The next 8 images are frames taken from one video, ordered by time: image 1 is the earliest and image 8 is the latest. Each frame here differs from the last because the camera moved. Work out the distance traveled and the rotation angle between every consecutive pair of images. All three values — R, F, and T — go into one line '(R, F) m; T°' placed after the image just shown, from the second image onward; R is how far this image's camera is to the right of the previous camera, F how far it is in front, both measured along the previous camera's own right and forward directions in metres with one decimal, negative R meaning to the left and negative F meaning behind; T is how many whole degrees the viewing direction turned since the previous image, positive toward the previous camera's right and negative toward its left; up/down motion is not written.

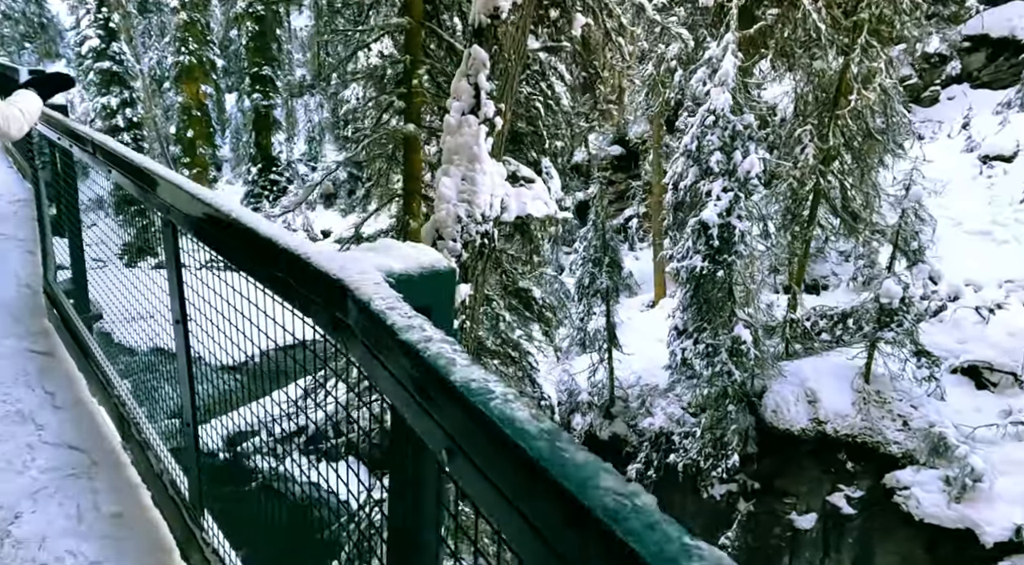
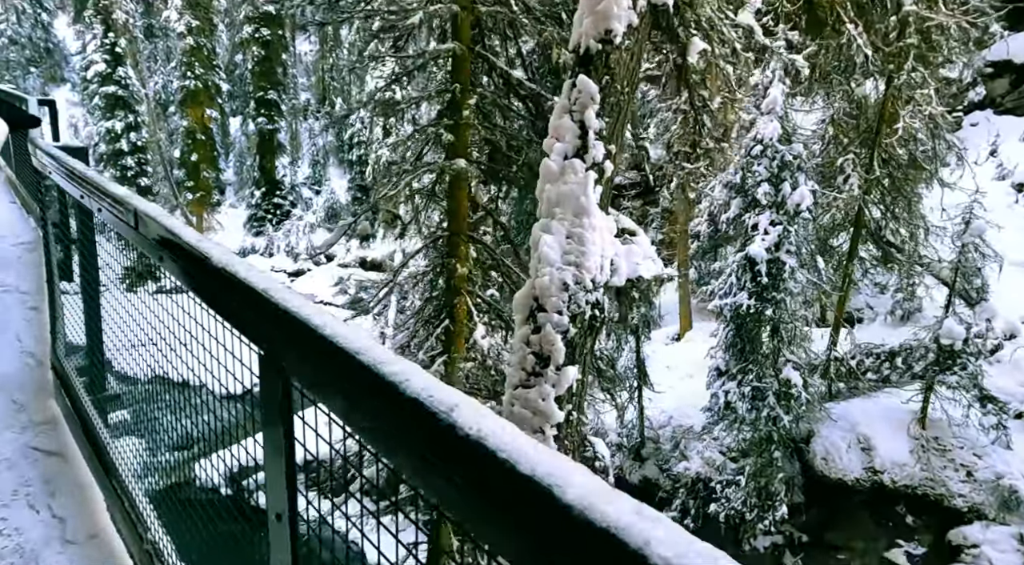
(-0.3, +0.4) m; 0°
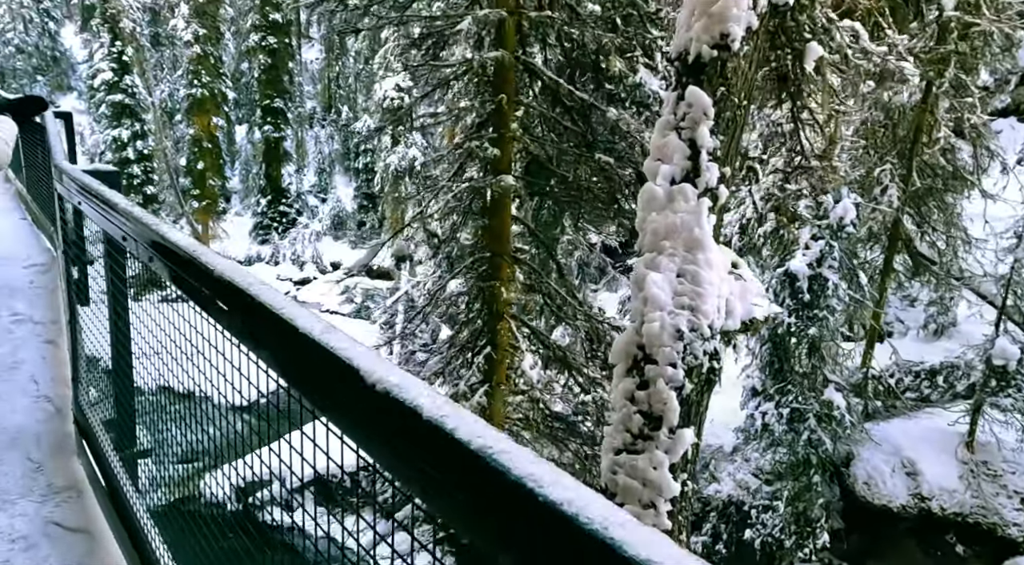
(-0.2, +0.3) m; 0°
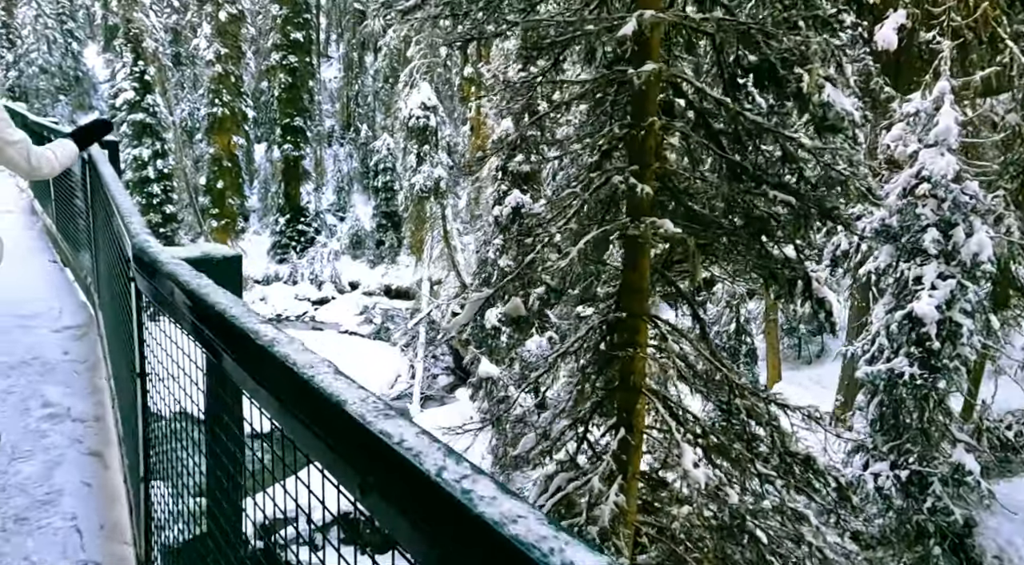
(-0.5, +0.8) m; -1°
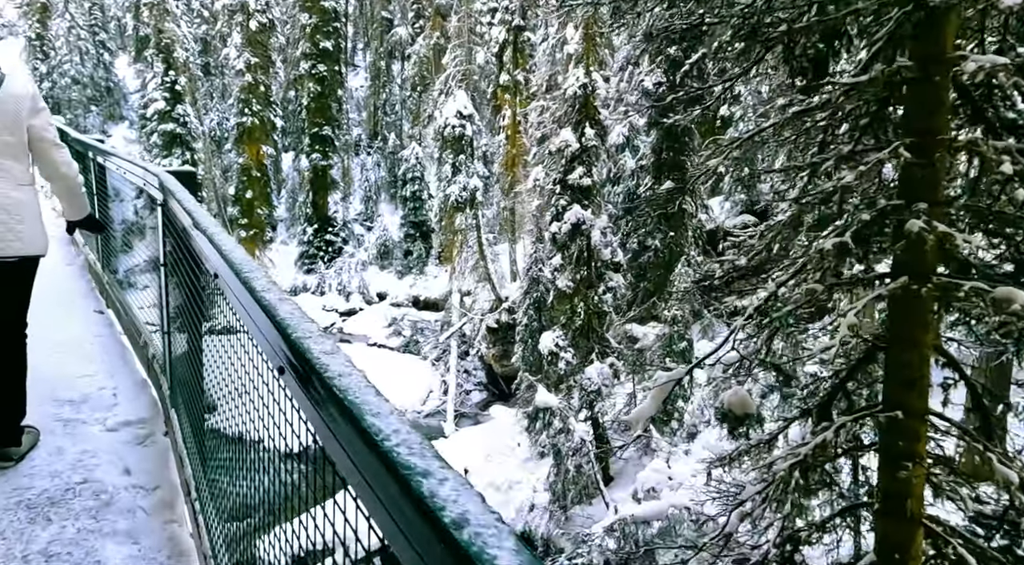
(-0.6, +0.9) m; -2°
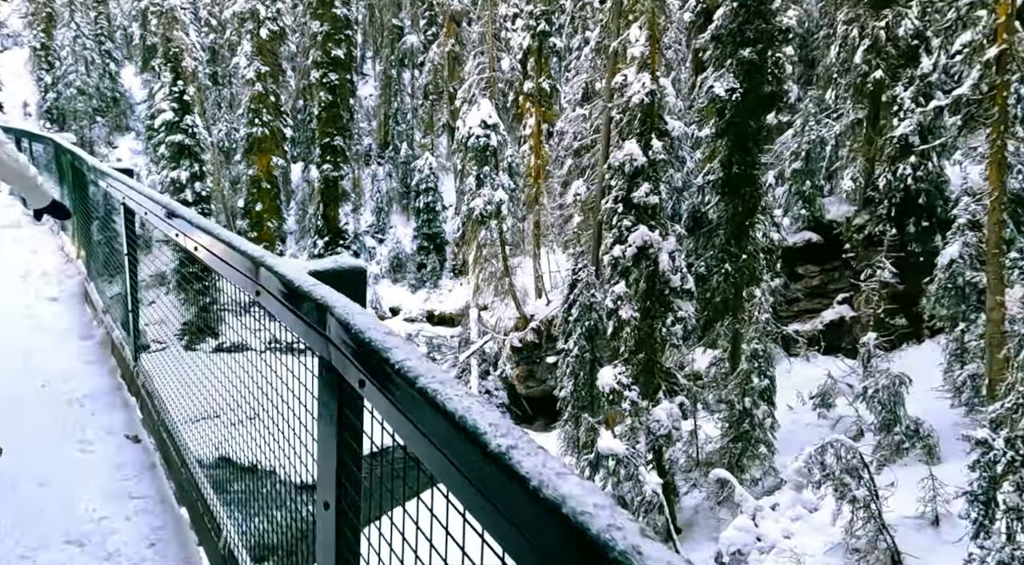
(-0.8, +1.3) m; 0°
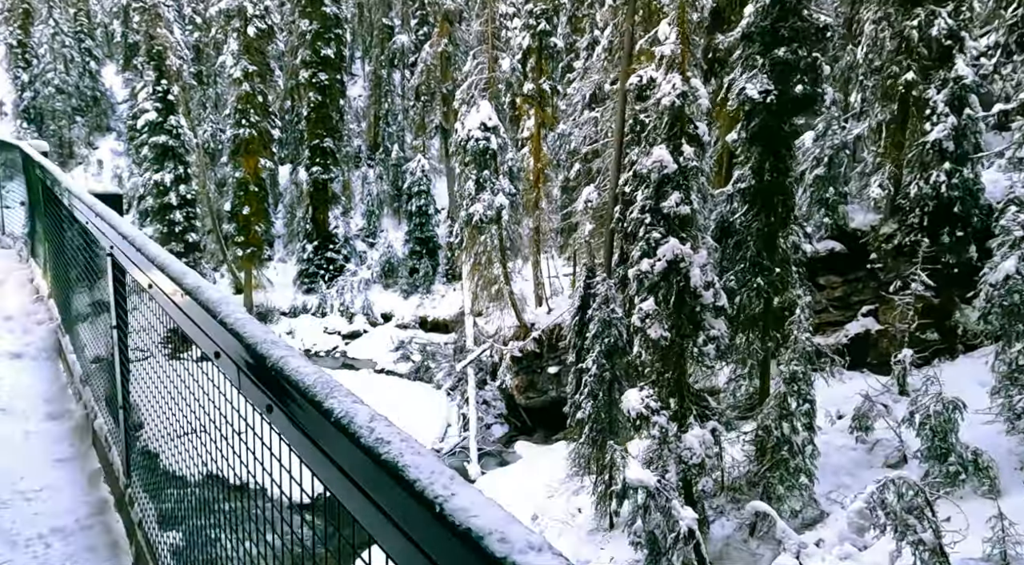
(-0.5, +0.8) m; +1°
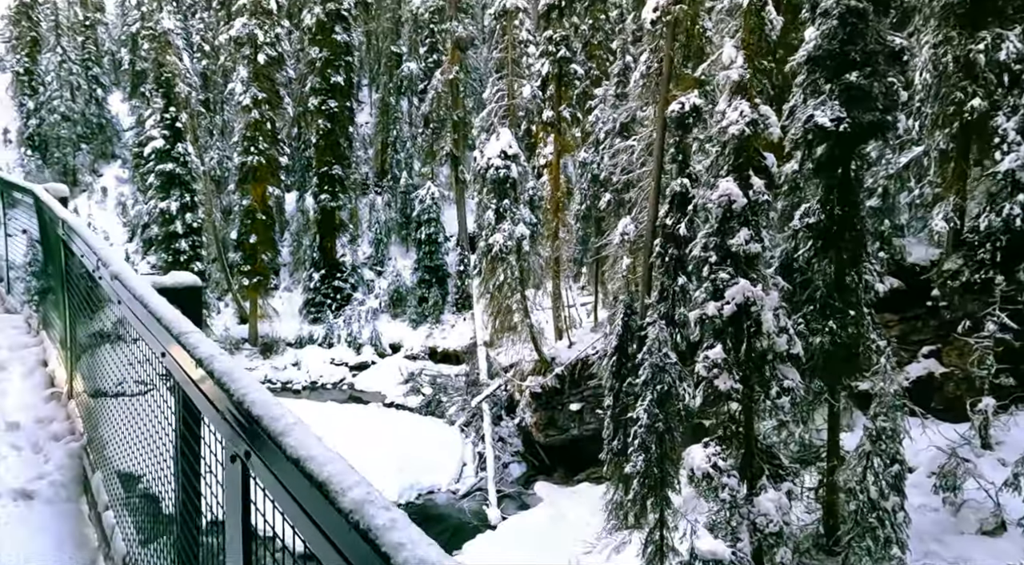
(-0.6, +1.0) m; 0°
